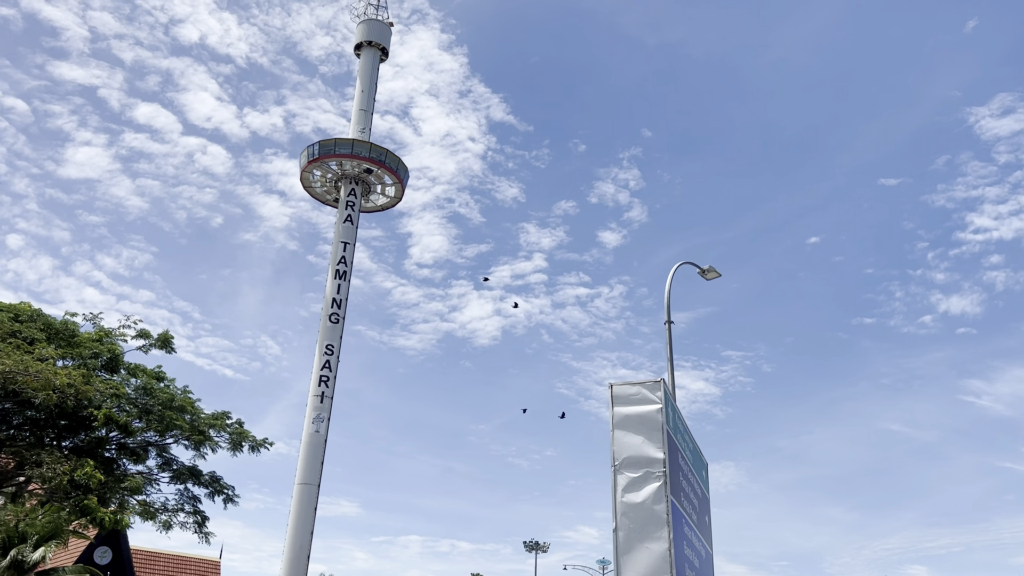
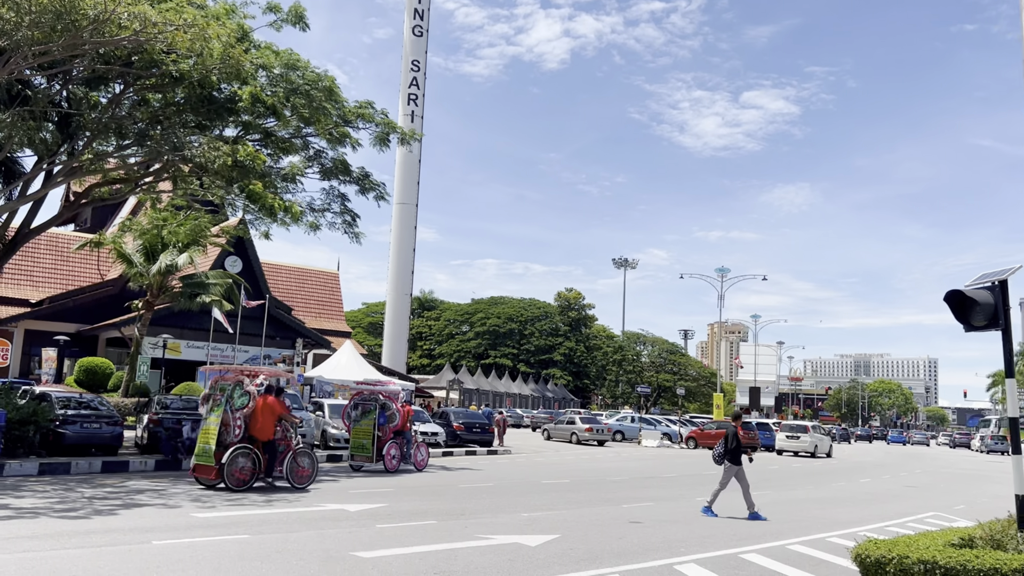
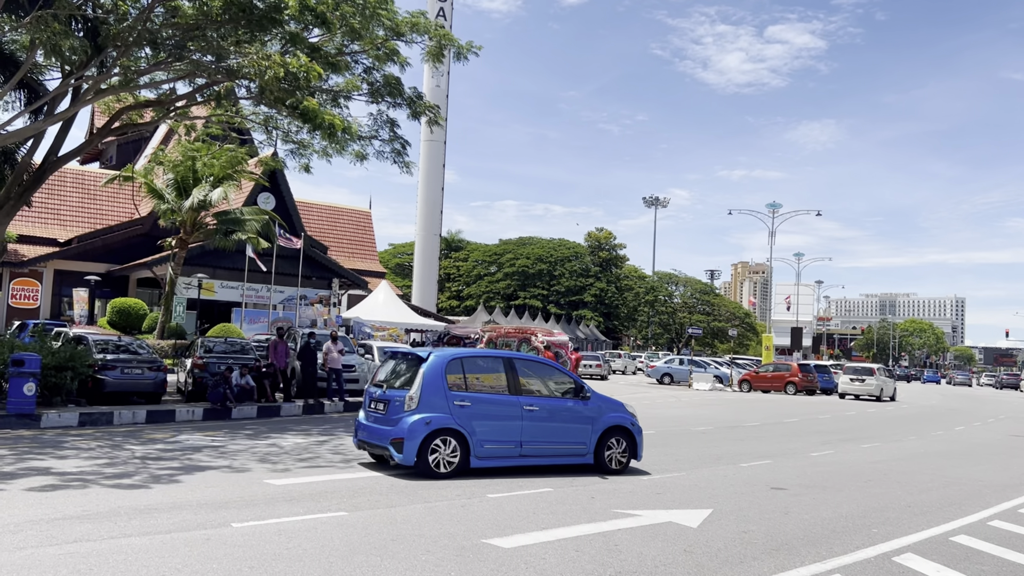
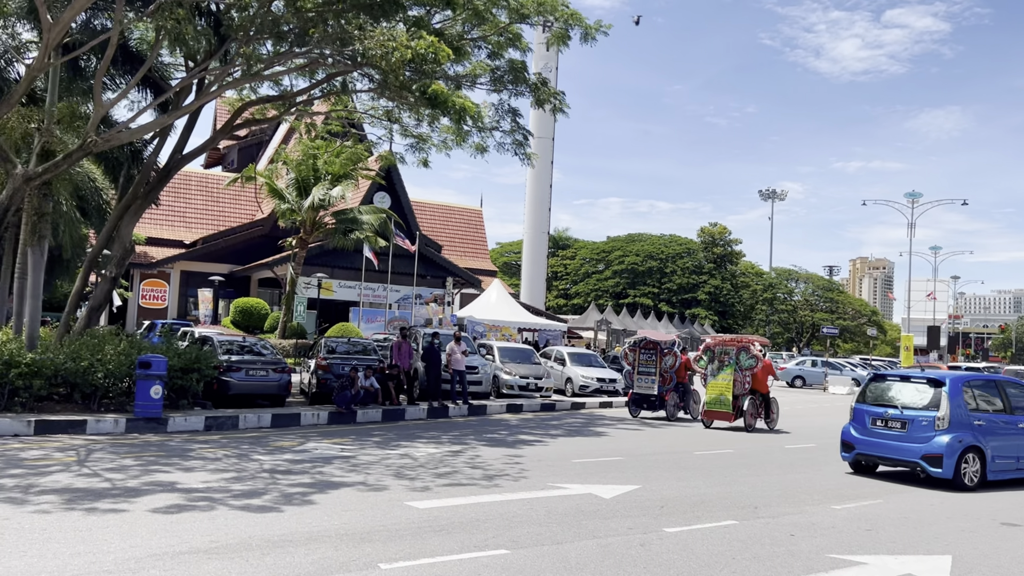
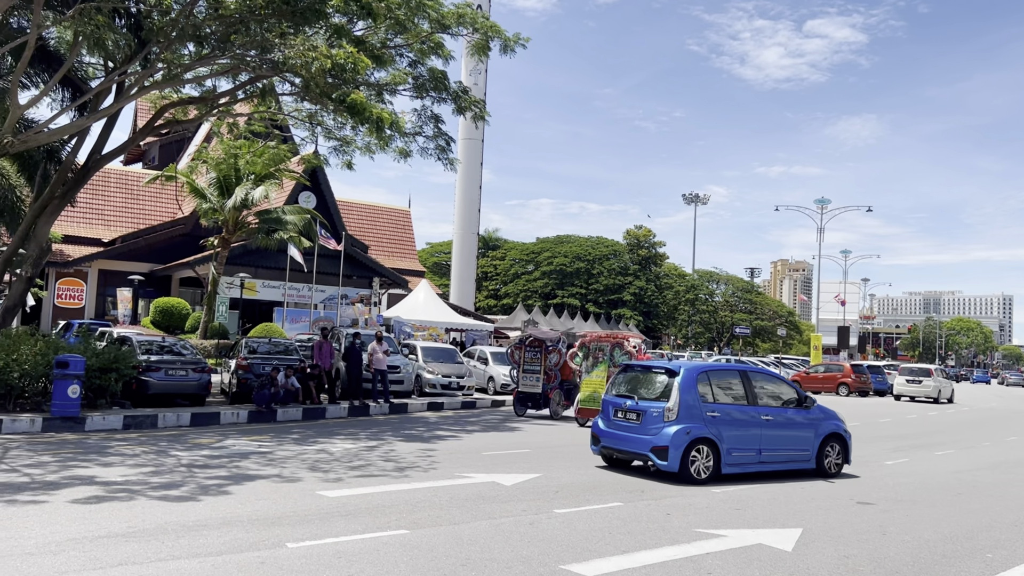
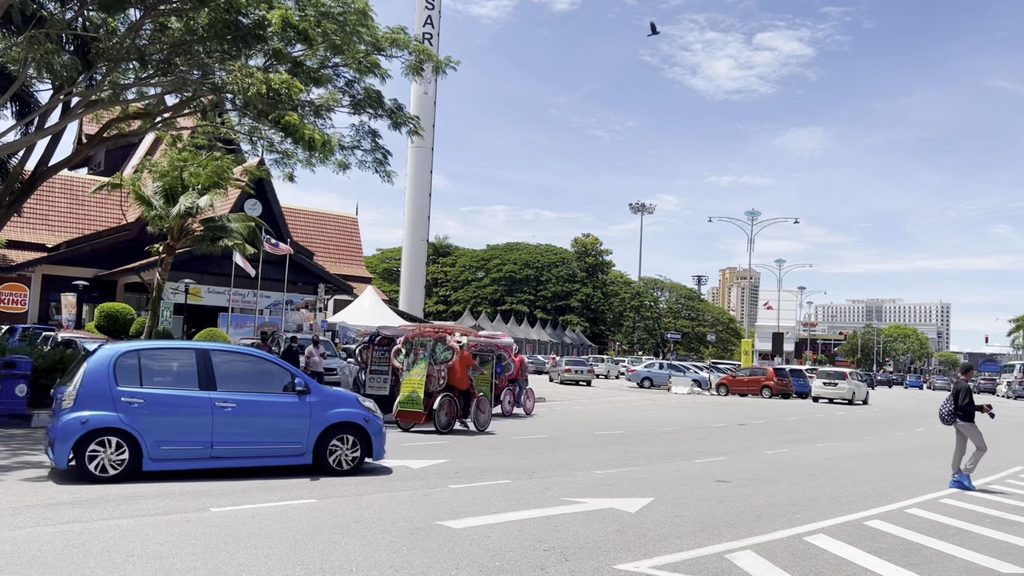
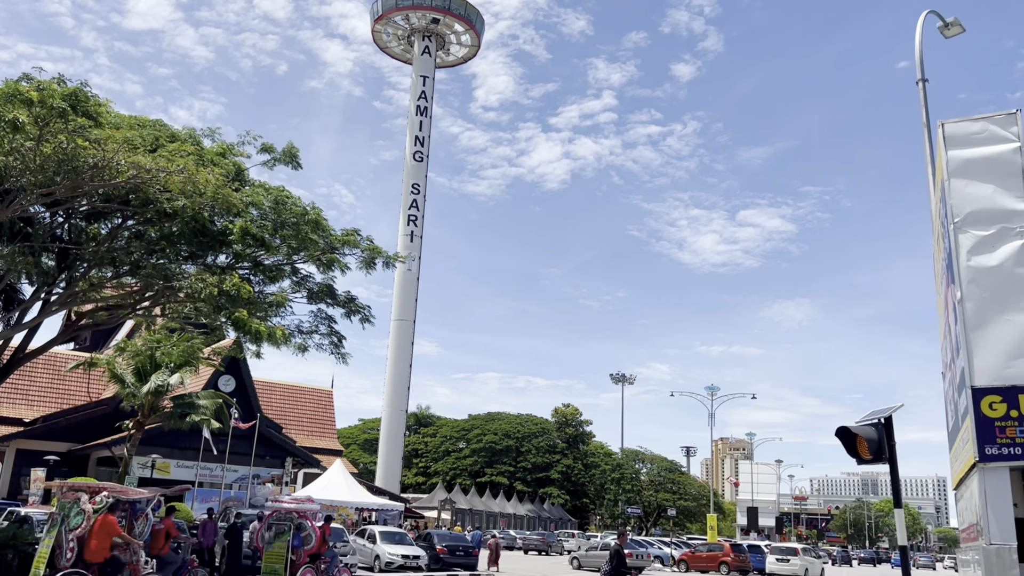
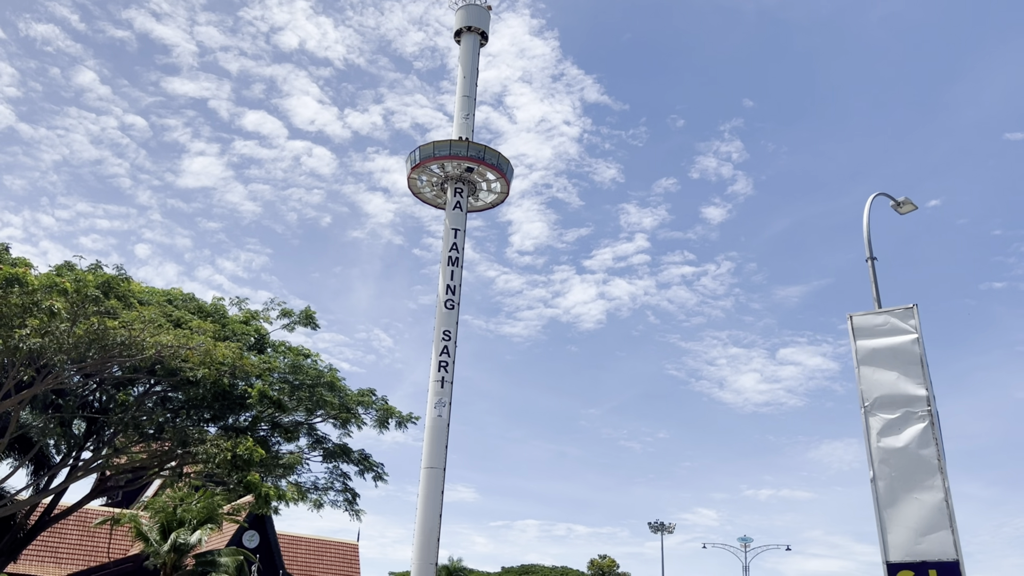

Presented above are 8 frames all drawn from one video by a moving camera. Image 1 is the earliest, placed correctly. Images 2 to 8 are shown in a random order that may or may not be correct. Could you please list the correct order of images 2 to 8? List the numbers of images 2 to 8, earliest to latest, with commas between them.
8, 7, 2, 6, 3, 5, 4
